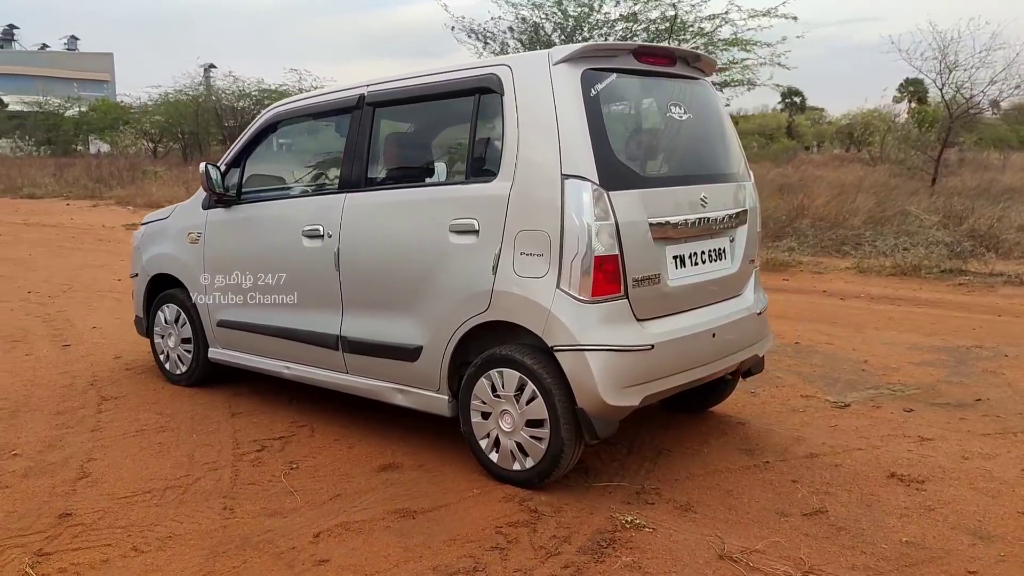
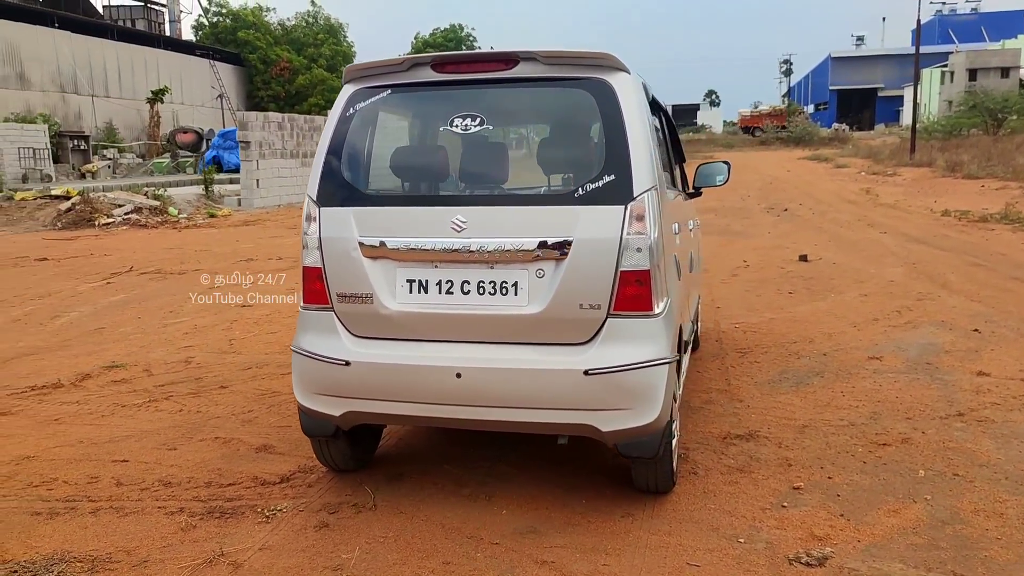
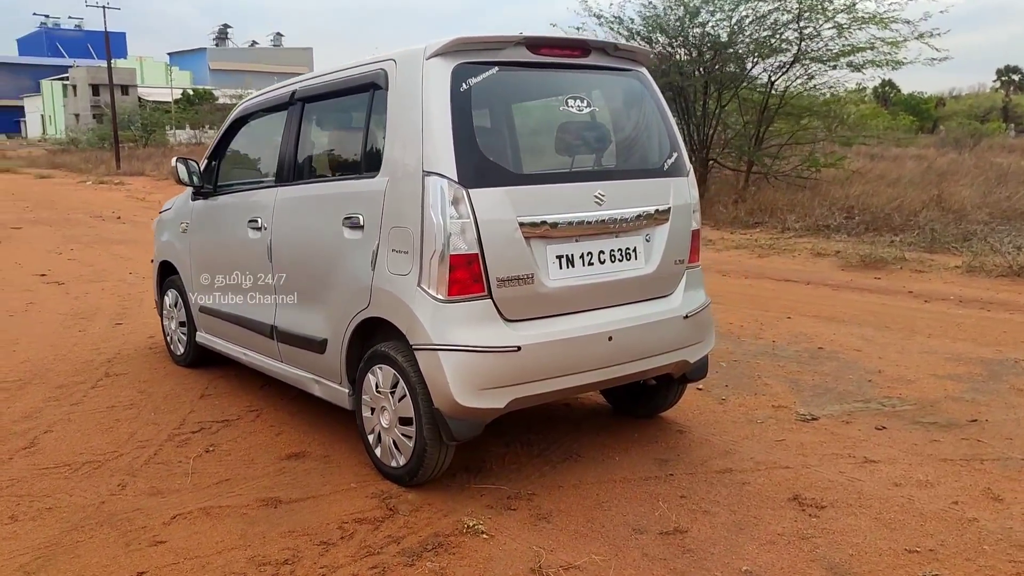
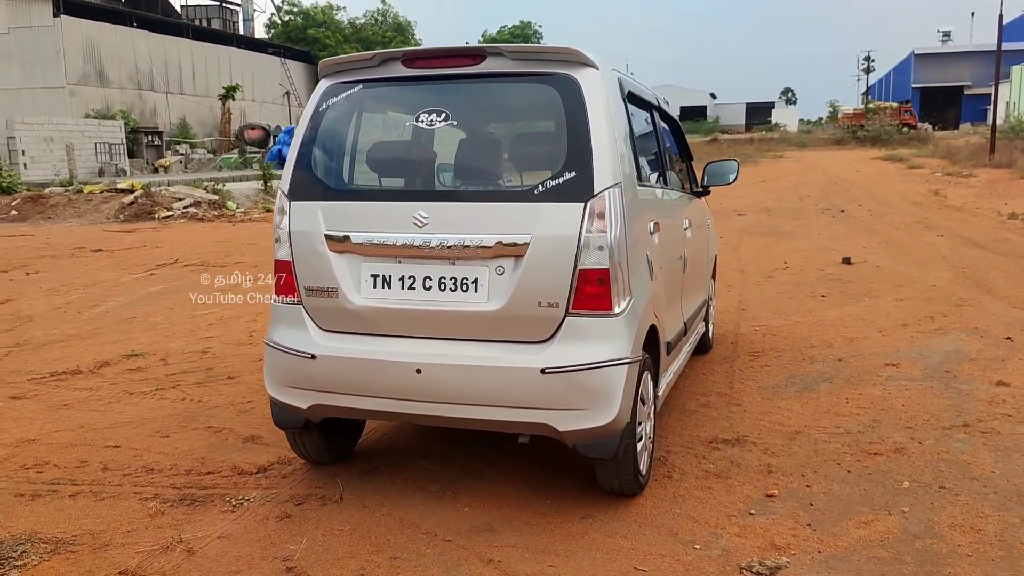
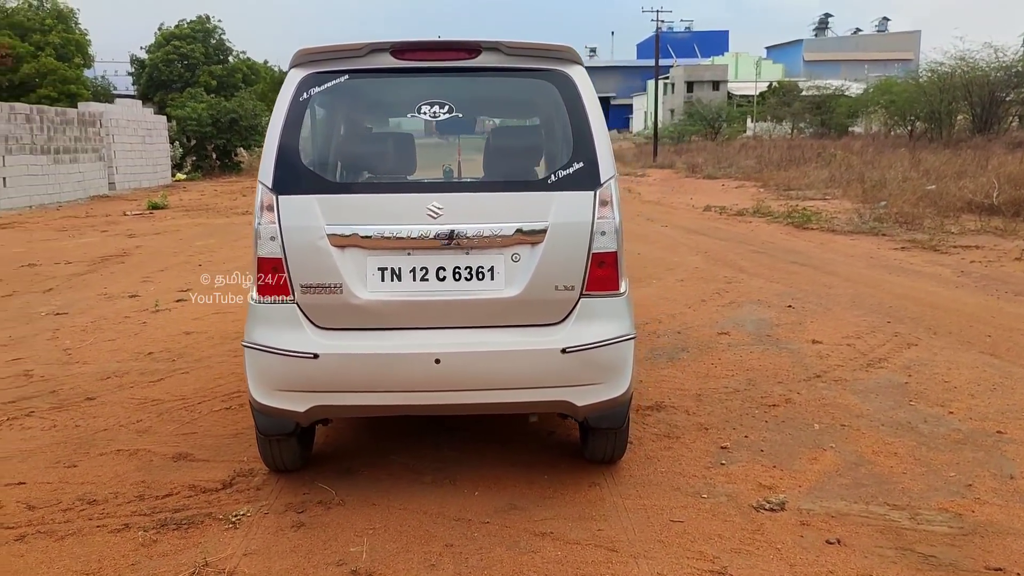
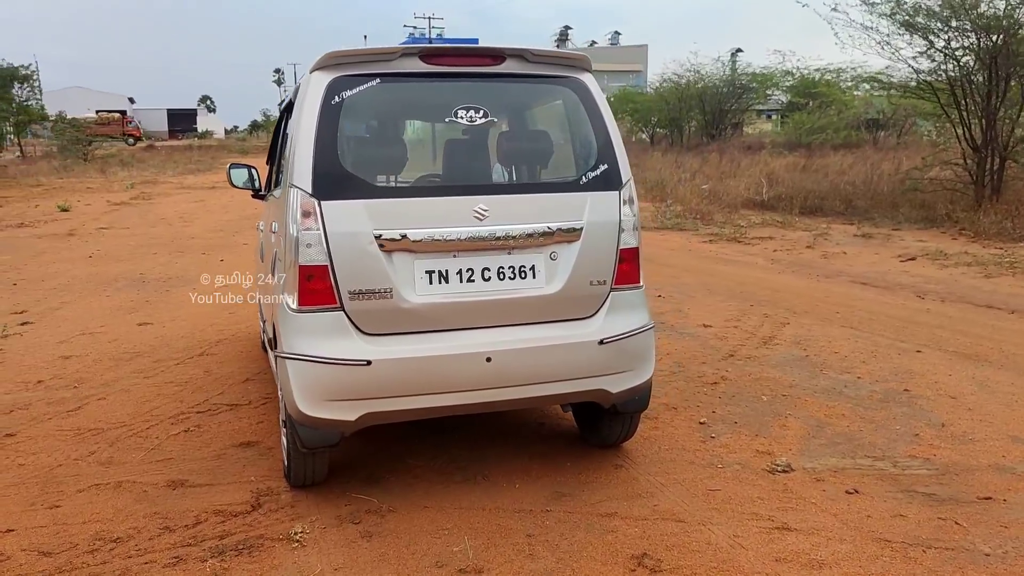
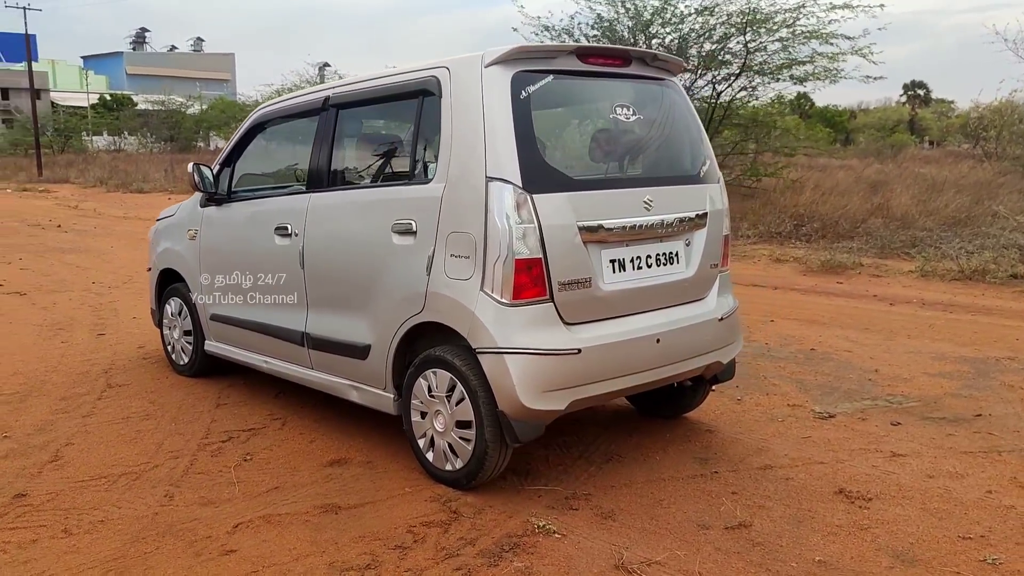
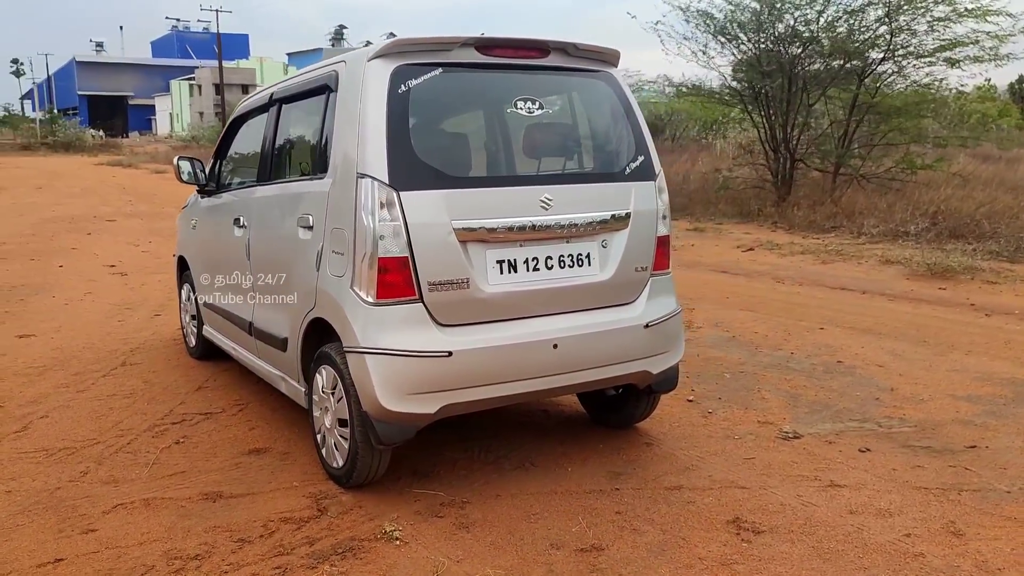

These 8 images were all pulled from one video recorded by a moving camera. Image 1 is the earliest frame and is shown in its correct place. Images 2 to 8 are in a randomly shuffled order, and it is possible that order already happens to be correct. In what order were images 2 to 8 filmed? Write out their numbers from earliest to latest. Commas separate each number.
7, 3, 8, 6, 5, 2, 4
